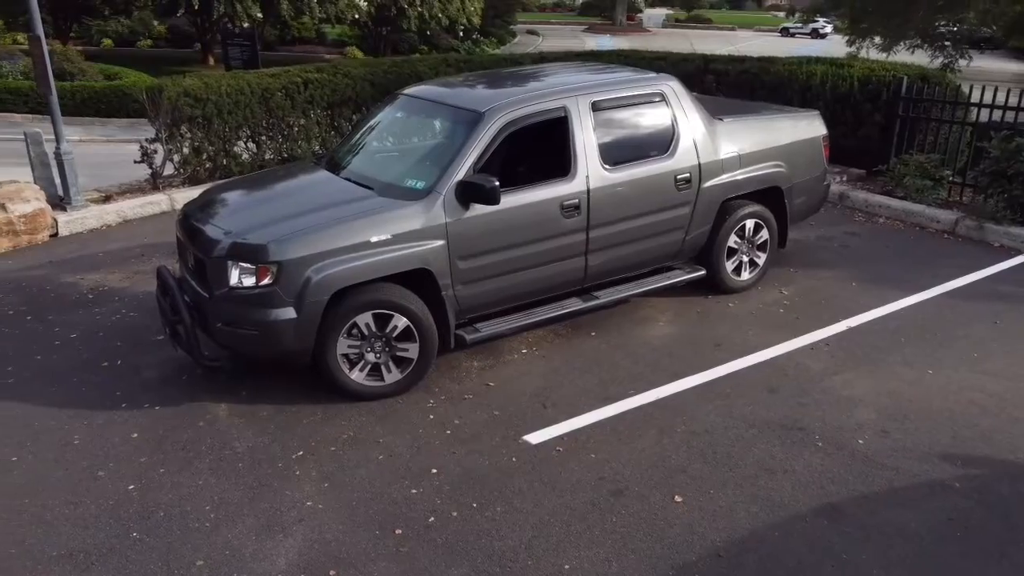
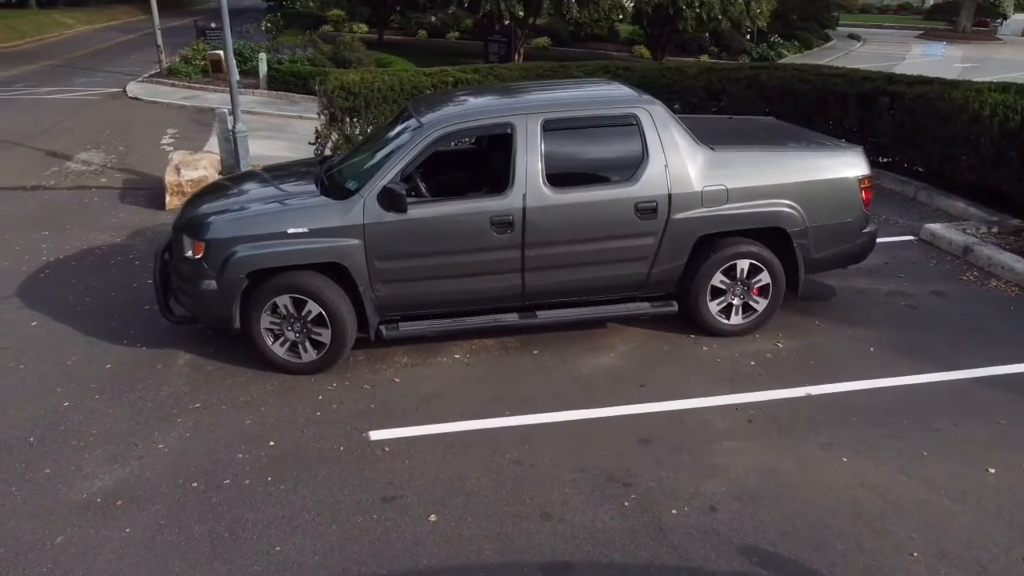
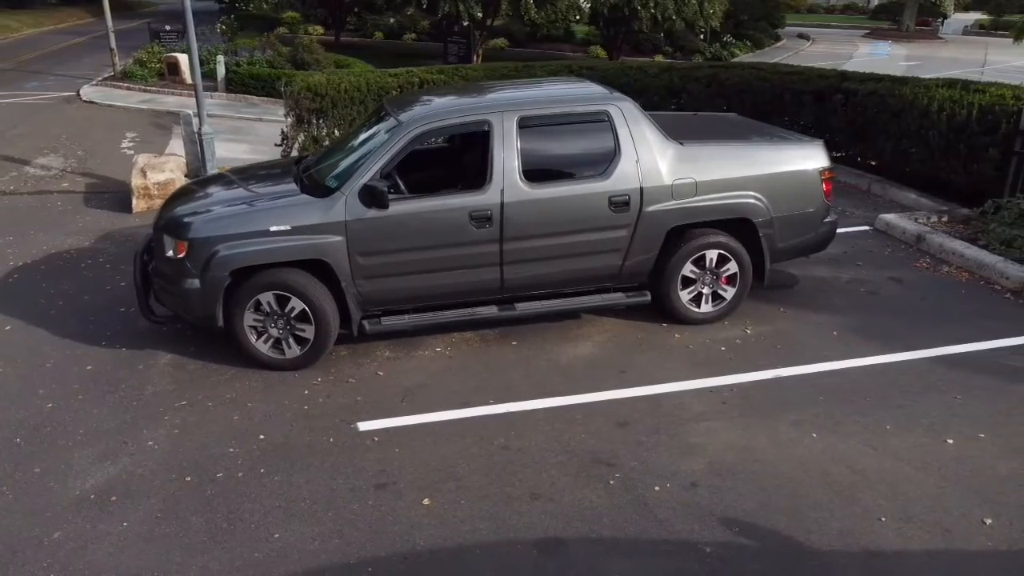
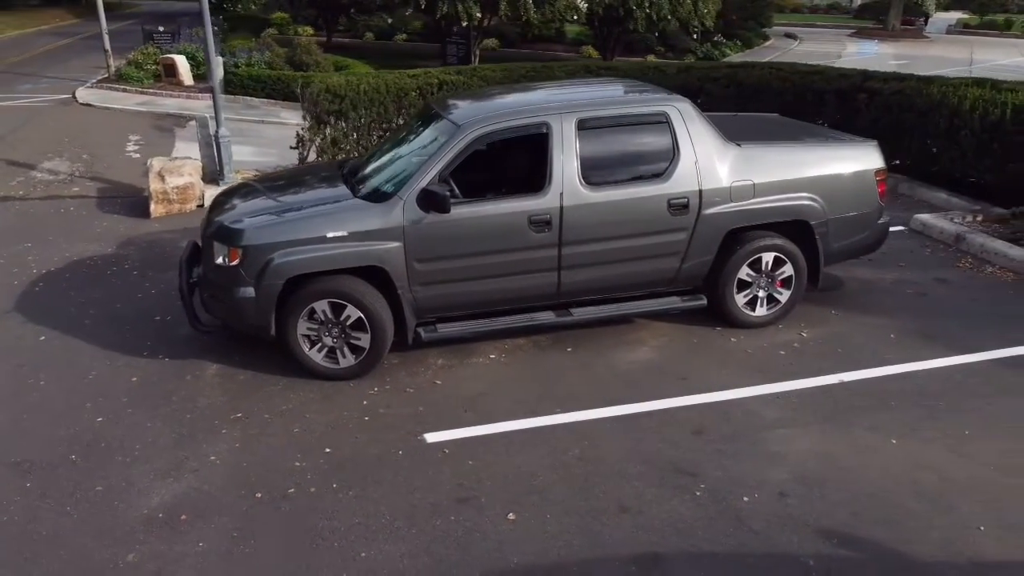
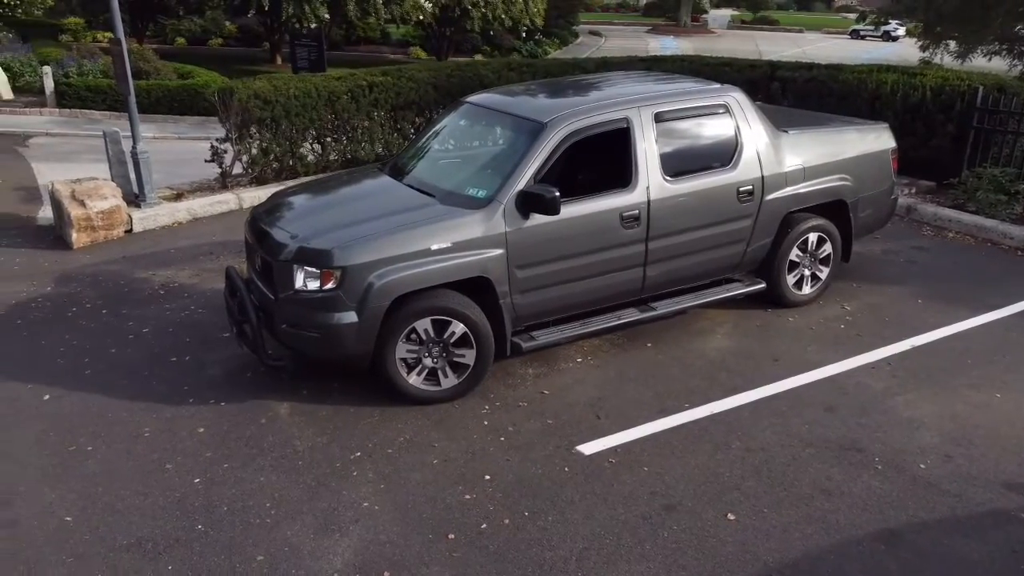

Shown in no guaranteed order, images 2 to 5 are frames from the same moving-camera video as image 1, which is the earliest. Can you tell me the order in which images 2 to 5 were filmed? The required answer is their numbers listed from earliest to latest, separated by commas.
5, 4, 3, 2
